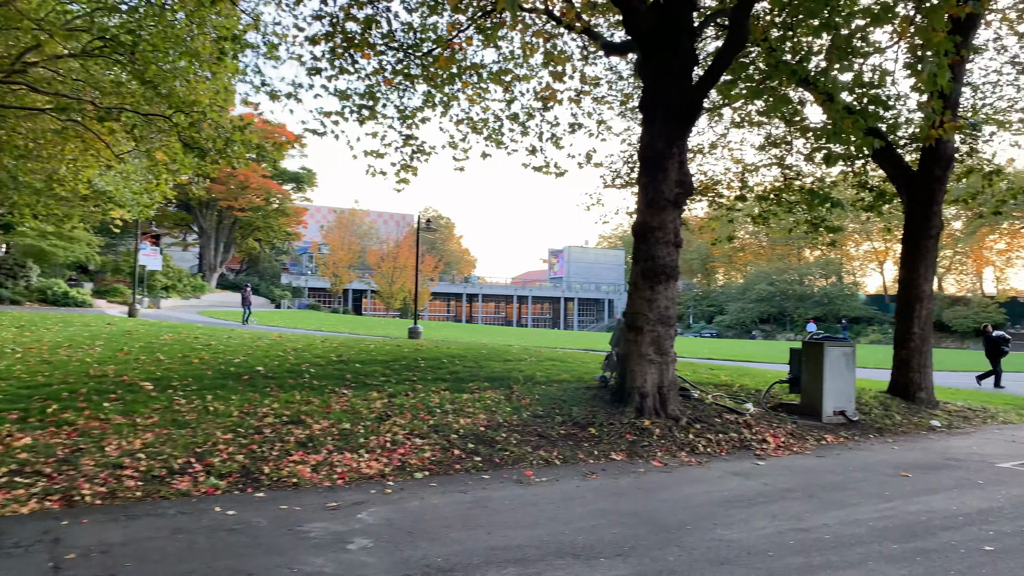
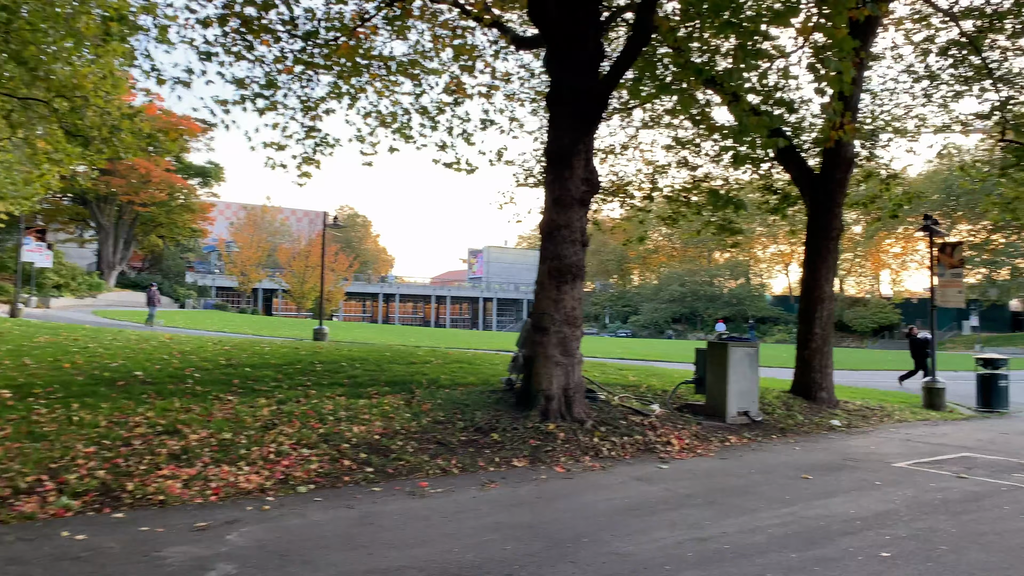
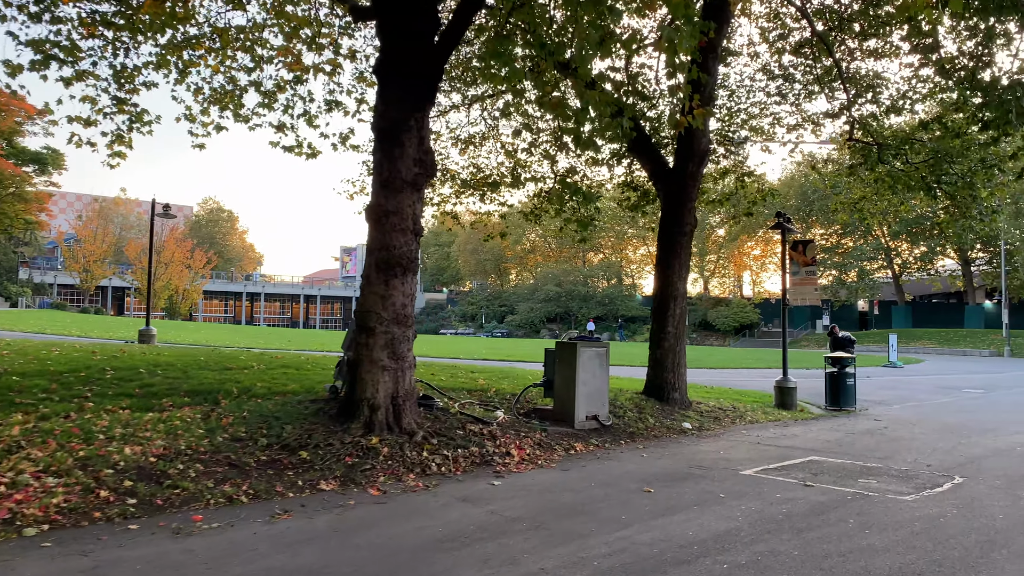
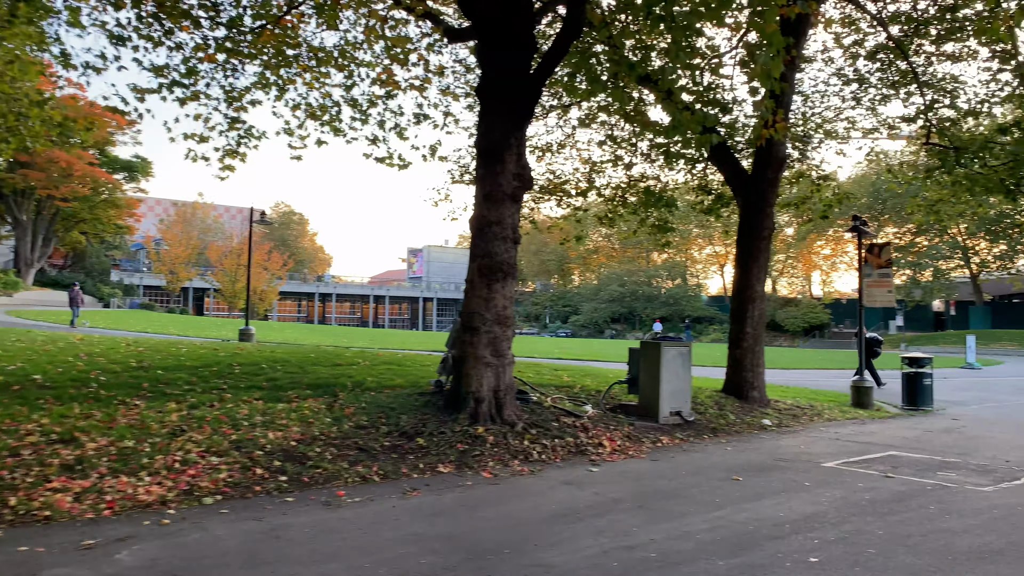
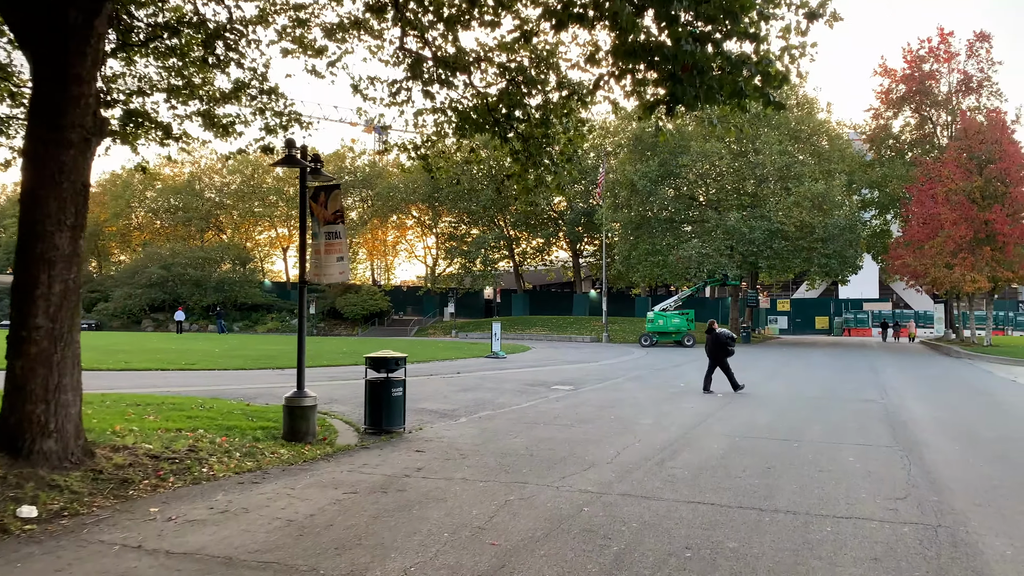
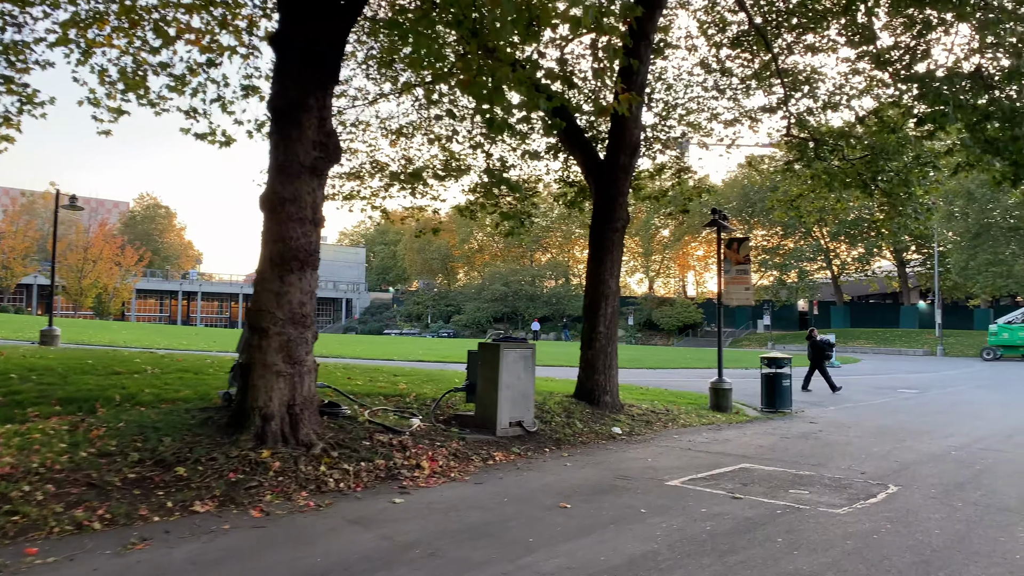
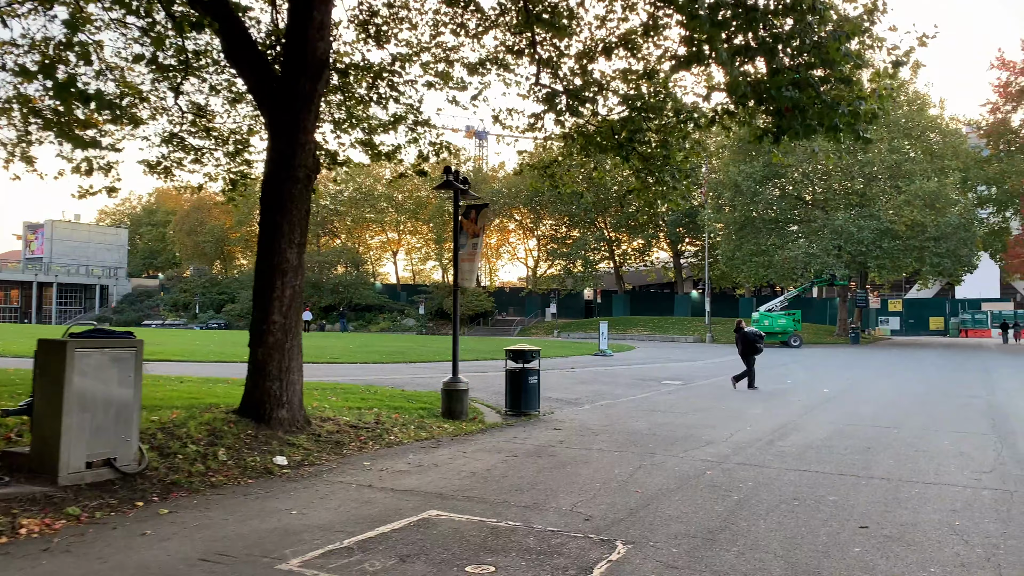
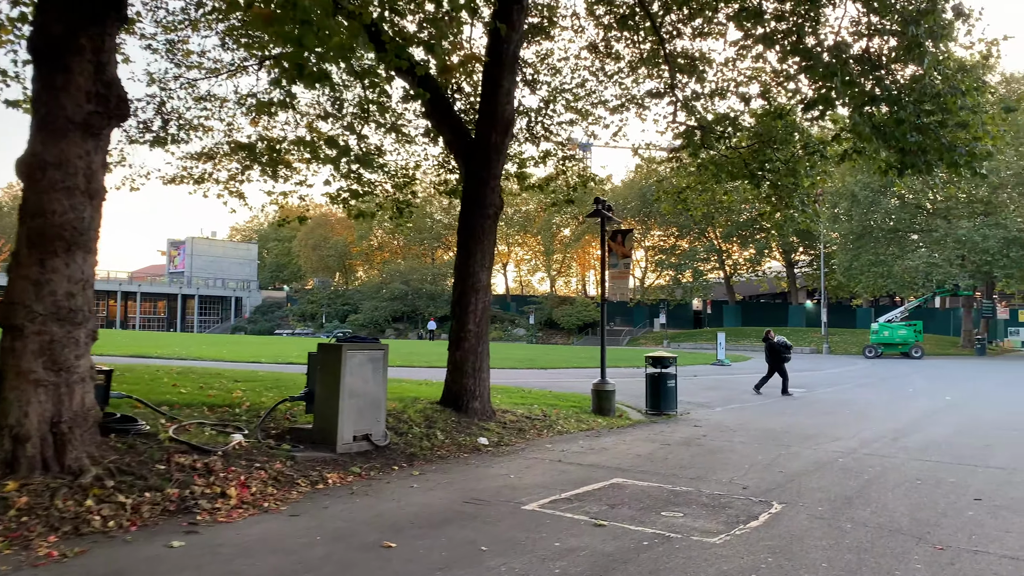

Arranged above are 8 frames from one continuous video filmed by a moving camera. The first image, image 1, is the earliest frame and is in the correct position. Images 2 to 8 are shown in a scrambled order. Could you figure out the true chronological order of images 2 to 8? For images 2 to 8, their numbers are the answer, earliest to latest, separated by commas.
2, 4, 3, 6, 8, 7, 5
